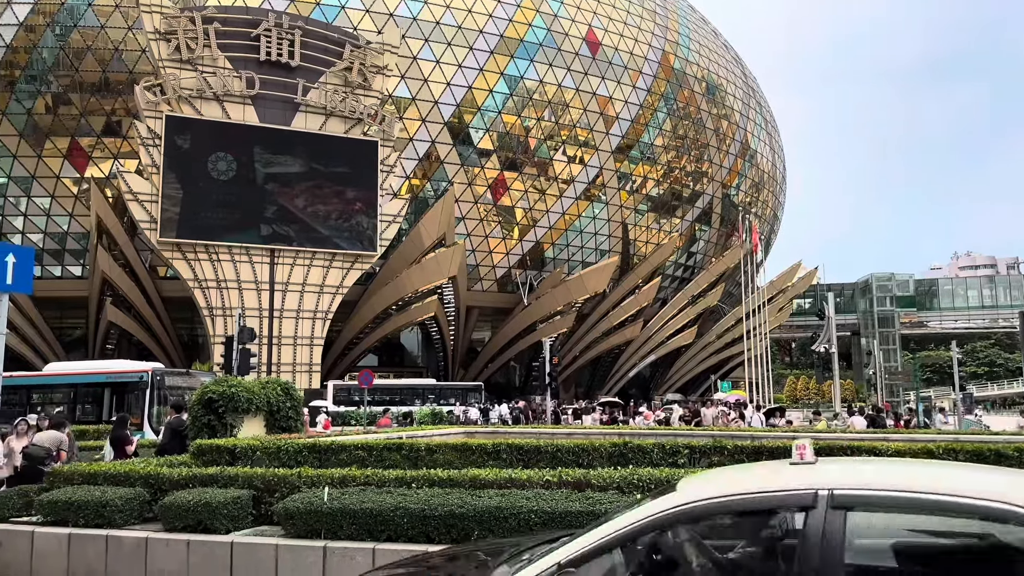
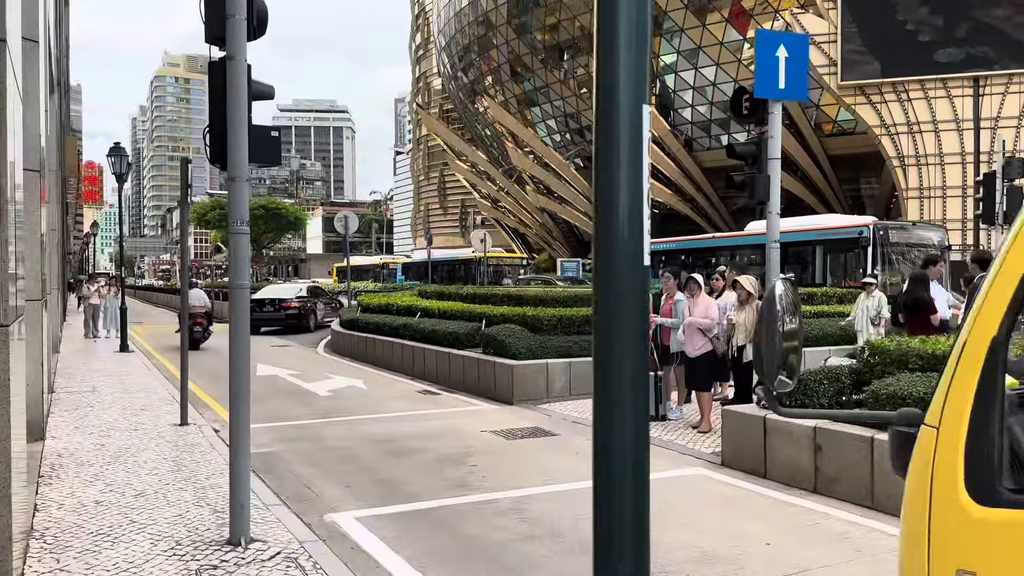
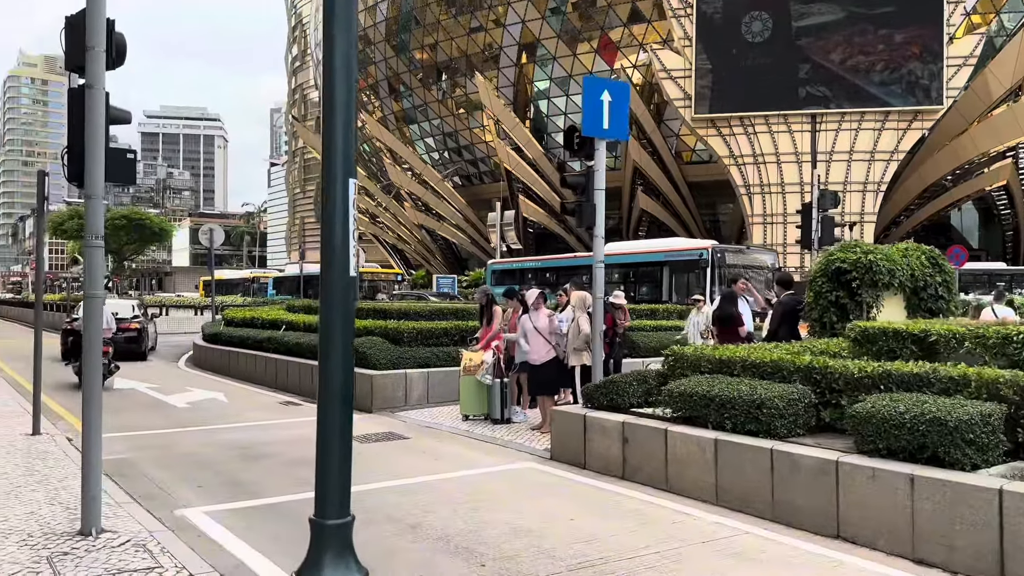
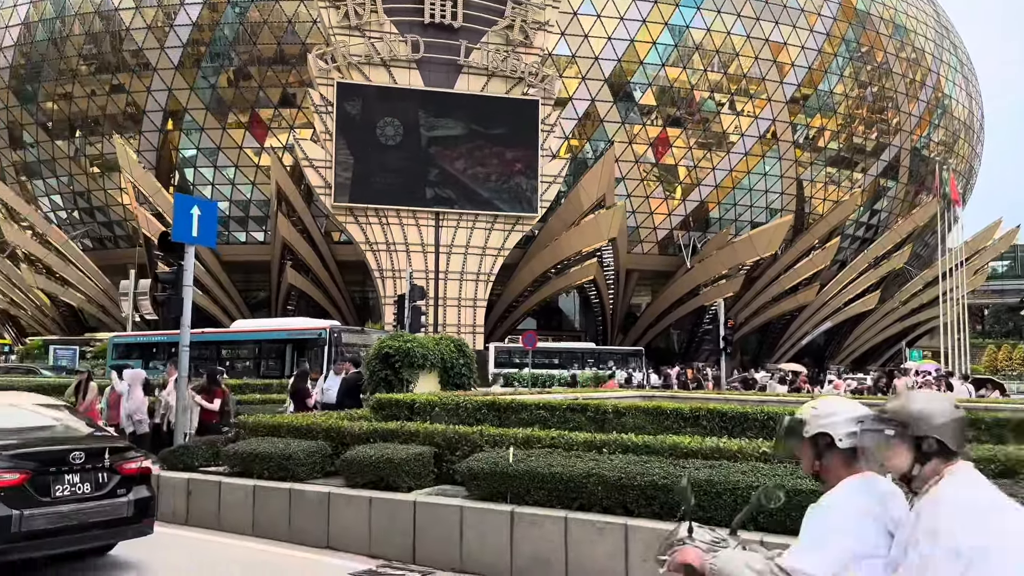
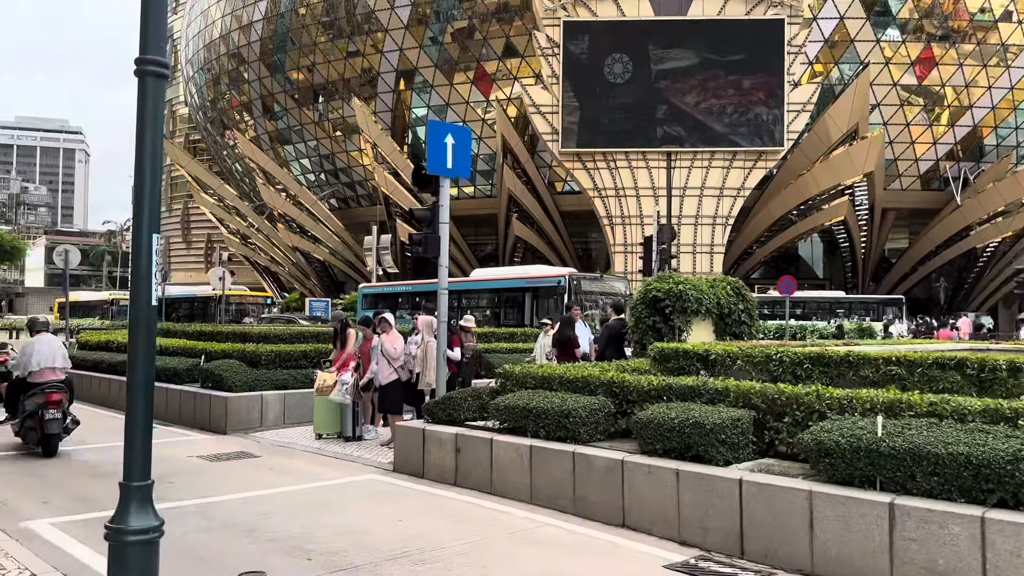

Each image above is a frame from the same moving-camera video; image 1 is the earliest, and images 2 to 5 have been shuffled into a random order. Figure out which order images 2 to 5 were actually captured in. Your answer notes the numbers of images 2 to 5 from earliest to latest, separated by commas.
4, 5, 3, 2
